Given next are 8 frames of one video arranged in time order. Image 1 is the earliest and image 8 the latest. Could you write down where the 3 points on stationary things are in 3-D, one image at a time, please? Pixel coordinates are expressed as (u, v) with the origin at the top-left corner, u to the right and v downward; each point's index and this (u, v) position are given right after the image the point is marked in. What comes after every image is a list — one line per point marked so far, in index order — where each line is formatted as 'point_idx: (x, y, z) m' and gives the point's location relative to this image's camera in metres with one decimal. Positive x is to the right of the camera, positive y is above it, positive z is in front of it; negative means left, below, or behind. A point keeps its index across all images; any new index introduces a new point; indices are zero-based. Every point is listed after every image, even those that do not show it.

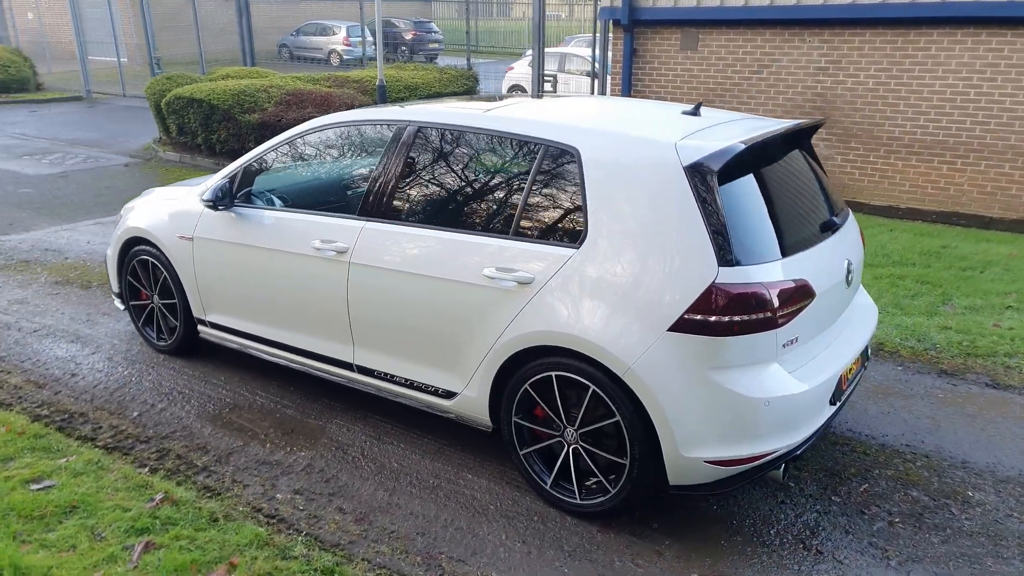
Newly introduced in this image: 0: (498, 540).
0: (-0.1, -1.1, +3.3) m
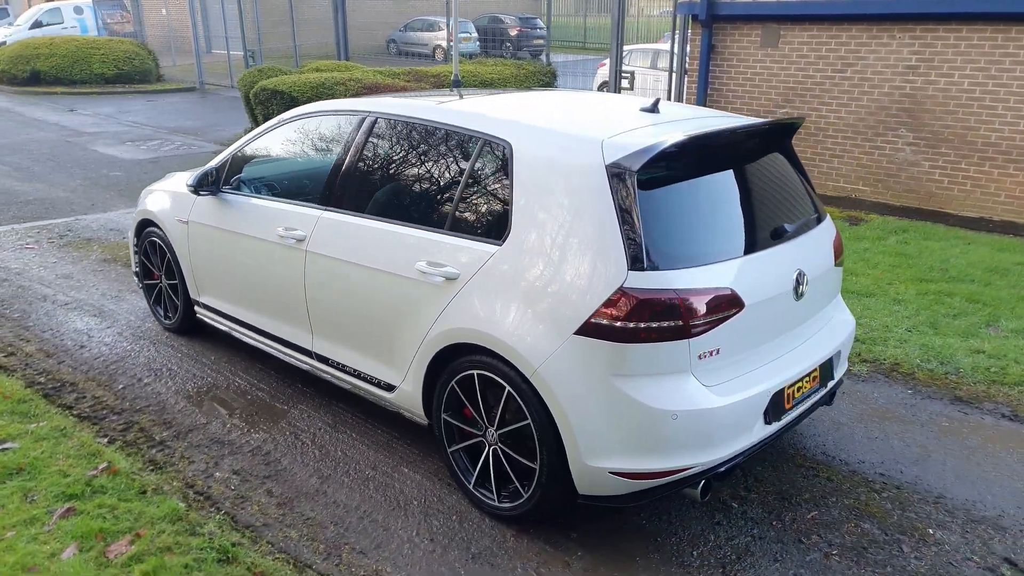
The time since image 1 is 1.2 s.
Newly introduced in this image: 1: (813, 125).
0: (-0.4, -1.0, +3.3) m
1: (+4.1, +2.2, +10.4) m
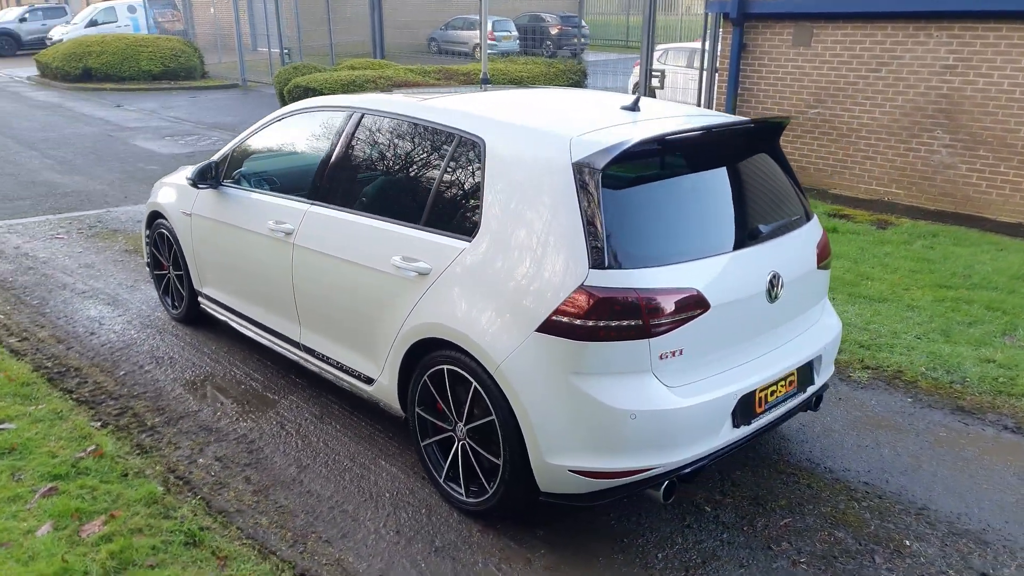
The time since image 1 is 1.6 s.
0: (-0.6, -1.0, +3.3) m
1: (+4.4, +2.1, +10.2) m
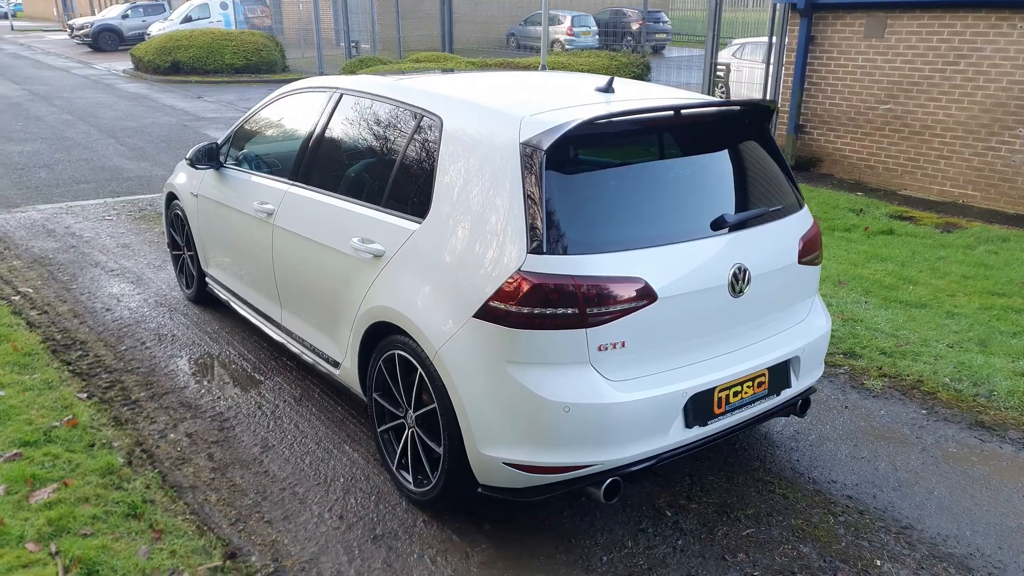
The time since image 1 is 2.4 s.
0: (-0.8, -0.9, +3.3) m
1: (+5.0, +2.0, +9.6) m
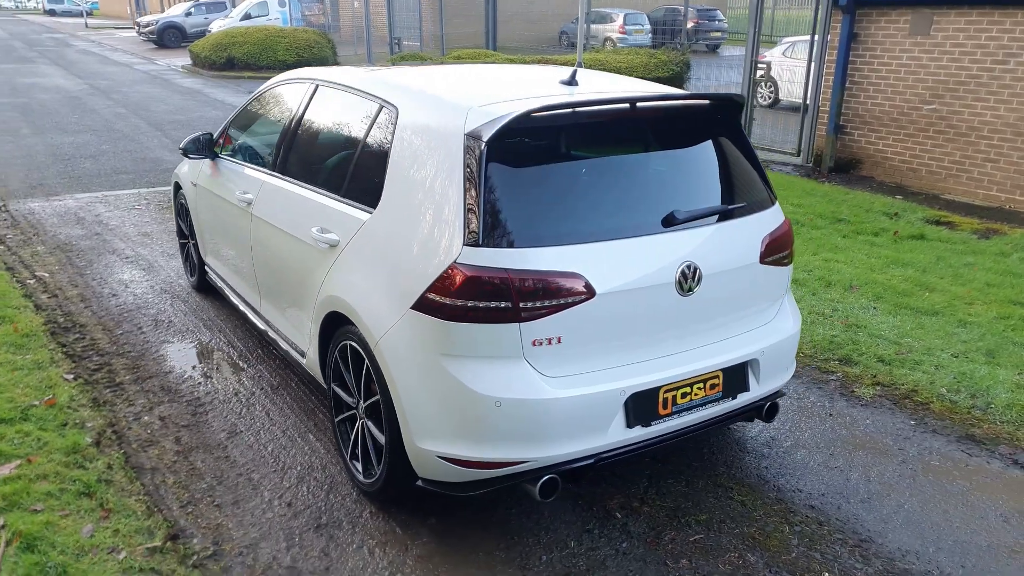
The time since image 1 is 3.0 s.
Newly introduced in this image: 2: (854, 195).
0: (-1.0, -0.9, +3.3) m
1: (+5.3, +2.0, +9.2) m
2: (+4.3, +1.1, +9.7) m
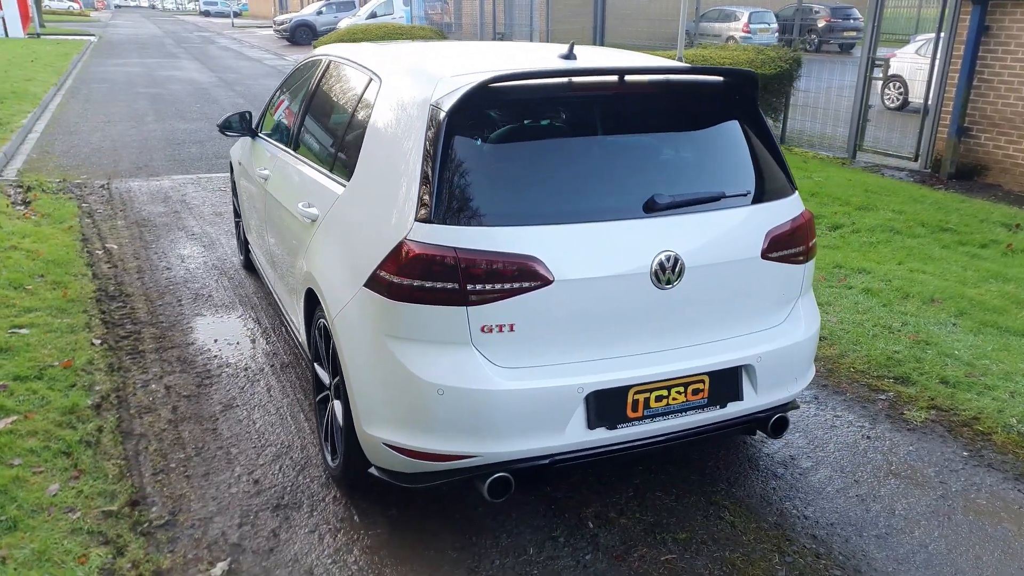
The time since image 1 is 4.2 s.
0: (-1.1, -0.8, +3.3) m
1: (+6.1, +1.7, +8.2) m
2: (+5.1, +1.0, +8.8) m
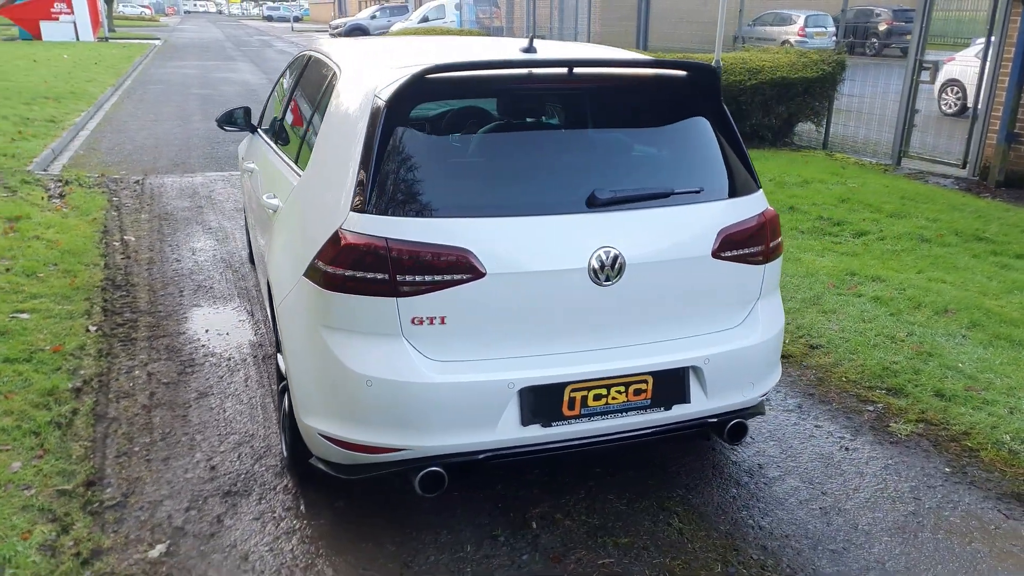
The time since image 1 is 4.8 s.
0: (-1.3, -0.7, +3.3) m
1: (+6.3, +1.5, +7.7) m
2: (+5.4, +0.8, +8.4) m
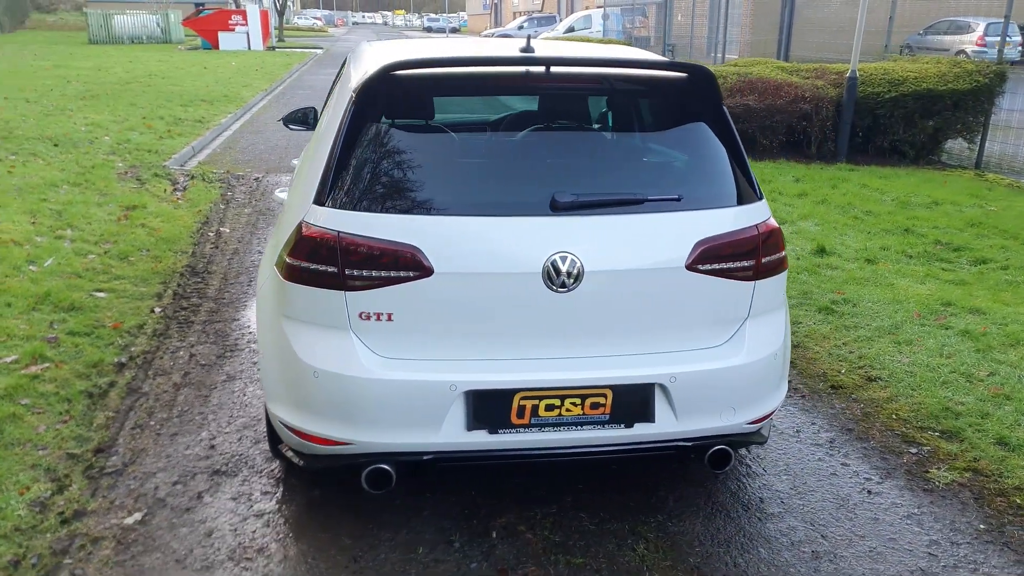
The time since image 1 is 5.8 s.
0: (-1.4, -0.7, +3.5) m
1: (+7.0, +1.1, +6.5) m
2: (+6.2, +0.4, +7.3) m
